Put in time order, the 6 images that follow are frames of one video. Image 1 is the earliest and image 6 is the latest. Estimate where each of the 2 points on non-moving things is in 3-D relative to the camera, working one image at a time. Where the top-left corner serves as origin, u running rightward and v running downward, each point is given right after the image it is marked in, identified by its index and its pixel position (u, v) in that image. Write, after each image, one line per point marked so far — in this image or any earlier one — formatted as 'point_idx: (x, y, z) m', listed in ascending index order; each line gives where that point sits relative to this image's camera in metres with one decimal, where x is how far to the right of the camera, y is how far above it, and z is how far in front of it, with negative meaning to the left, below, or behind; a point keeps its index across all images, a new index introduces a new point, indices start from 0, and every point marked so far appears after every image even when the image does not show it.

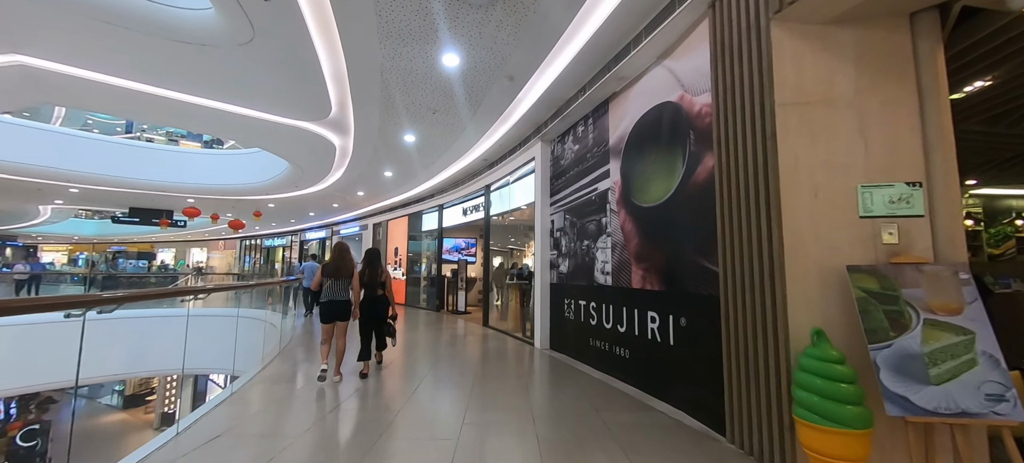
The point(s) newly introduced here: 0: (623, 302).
0: (+1.1, -0.7, +3.5) m
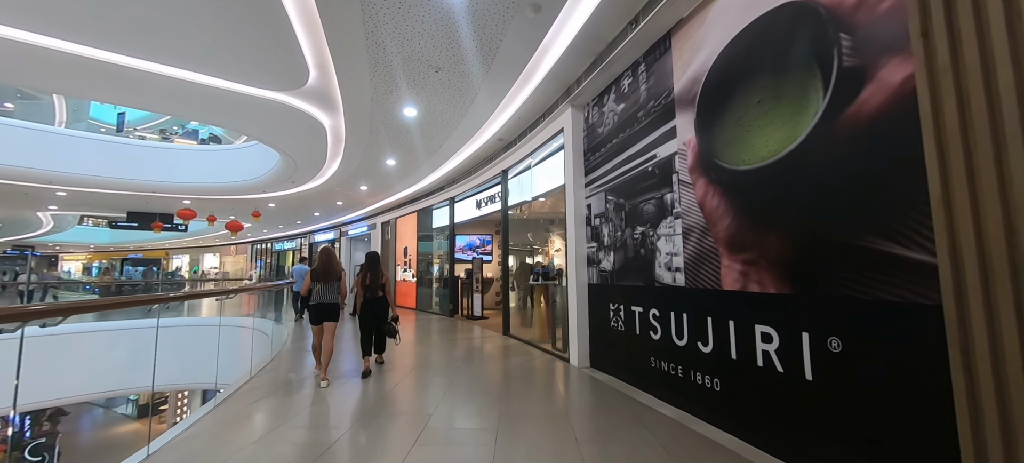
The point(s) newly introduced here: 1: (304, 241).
0: (+1.3, -0.5, +2.5) m
1: (-9.6, -0.4, +16.9) m
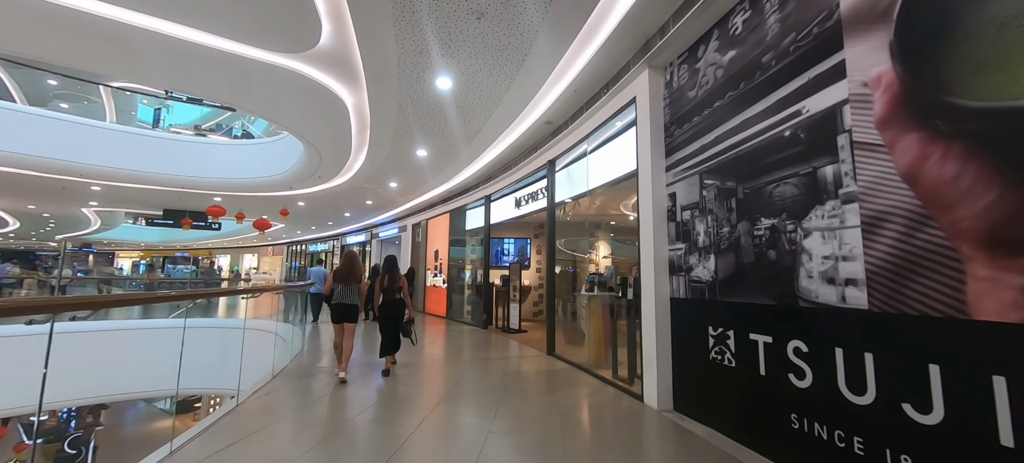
0: (+1.7, -0.5, +1.5) m
1: (-8.0, -0.5, +16.8) m
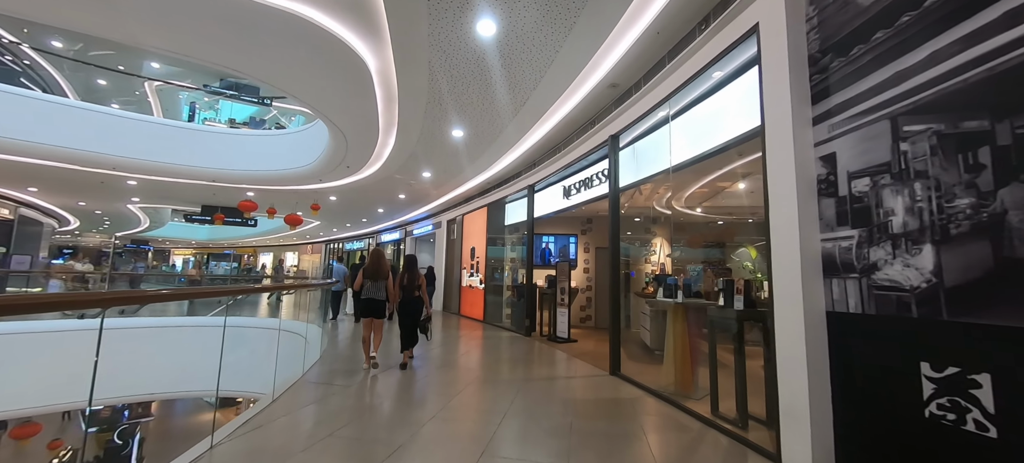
0: (+1.9, -0.4, +0.4) m
1: (-6.3, -0.4, +16.5) m
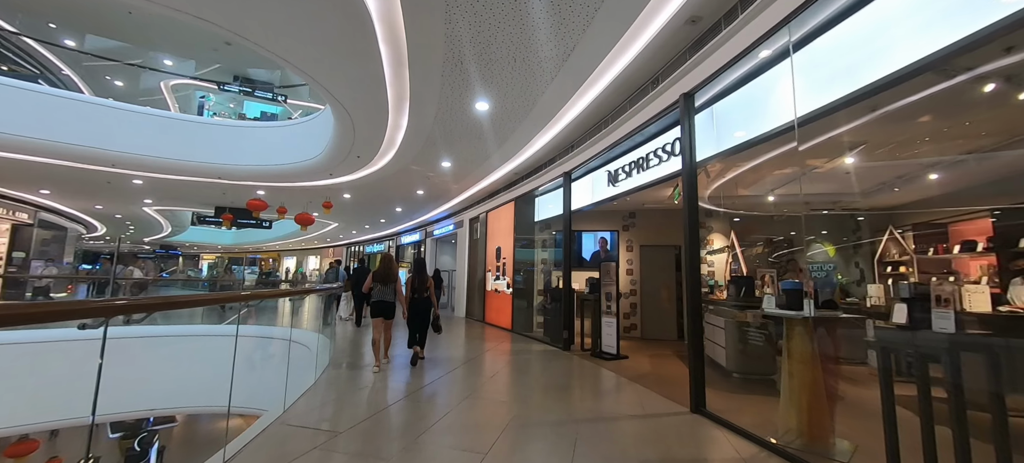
0: (+2.1, -0.2, -0.6) m
1: (-5.2, -0.5, +16.0) m
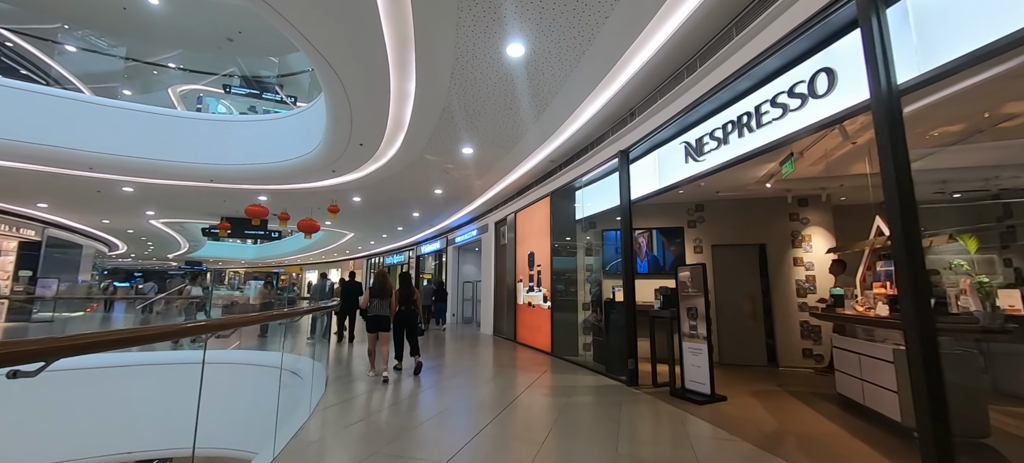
0: (+2.2, 0.0, -1.9) m
1: (-4.1, -0.9, +15.0) m
